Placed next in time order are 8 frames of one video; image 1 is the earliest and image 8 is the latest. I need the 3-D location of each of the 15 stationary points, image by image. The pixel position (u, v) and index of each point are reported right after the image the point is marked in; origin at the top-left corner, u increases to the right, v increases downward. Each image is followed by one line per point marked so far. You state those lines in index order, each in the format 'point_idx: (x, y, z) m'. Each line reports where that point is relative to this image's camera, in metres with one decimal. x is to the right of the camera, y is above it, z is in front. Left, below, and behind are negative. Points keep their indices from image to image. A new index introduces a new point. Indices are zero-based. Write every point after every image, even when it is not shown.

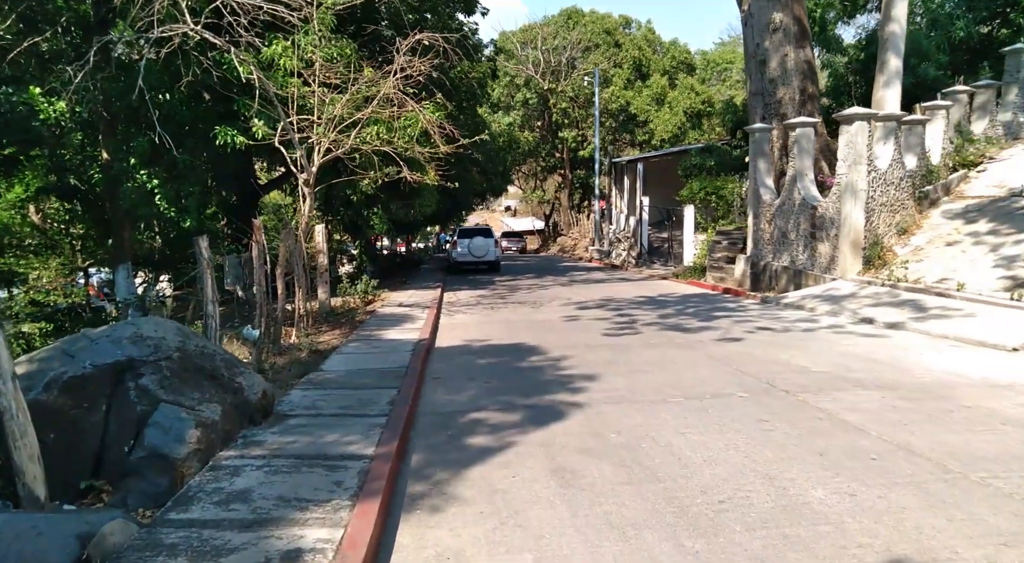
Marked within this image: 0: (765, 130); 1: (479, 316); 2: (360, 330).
0: (+6.0, +3.6, +18.5) m
1: (-0.6, -0.6, +14.9) m
2: (-2.3, -0.7, +12.0) m
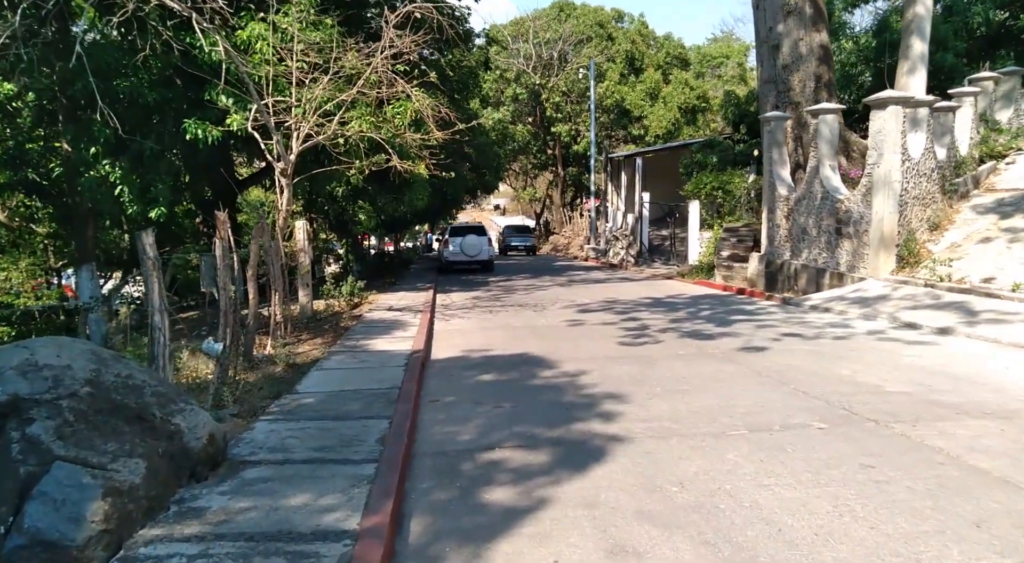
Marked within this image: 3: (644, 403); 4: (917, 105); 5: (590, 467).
0: (+5.9, +3.6, +17.2) m
1: (-0.6, -0.6, +13.6) m
2: (-2.3, -0.8, +10.6) m
3: (+1.1, -1.0, +6.4) m
4: (+7.2, +3.2, +13.9) m
5: (+0.5, -1.1, +4.8) m
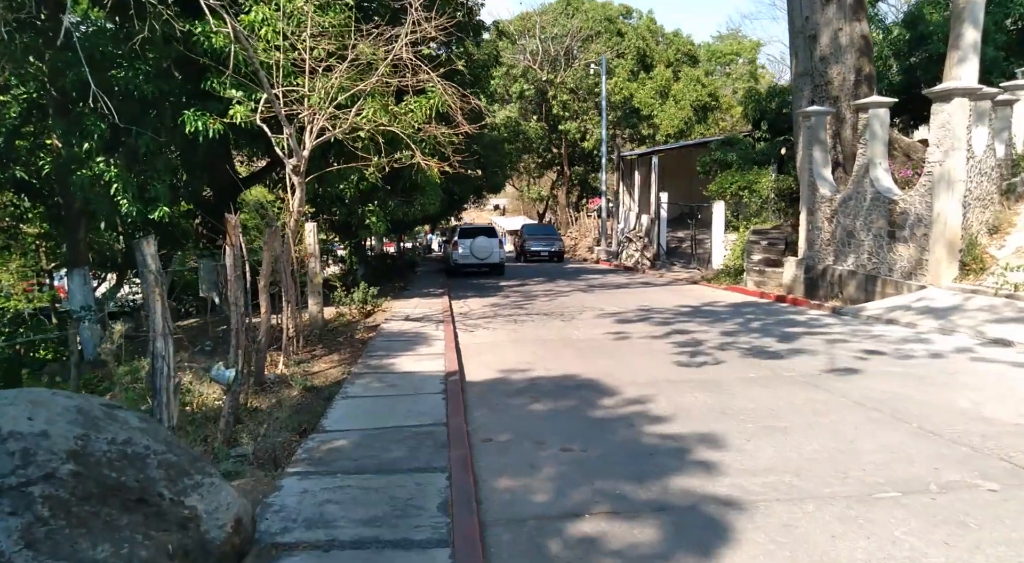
0: (+6.4, +3.5, +16.2) m
1: (-0.1, -0.8, +12.5) m
2: (-1.8, -0.9, +9.5) m
3: (+1.6, -1.1, +5.3) m
4: (+7.7, +3.0, +12.9) m
5: (+1.0, -1.3, +3.7) m
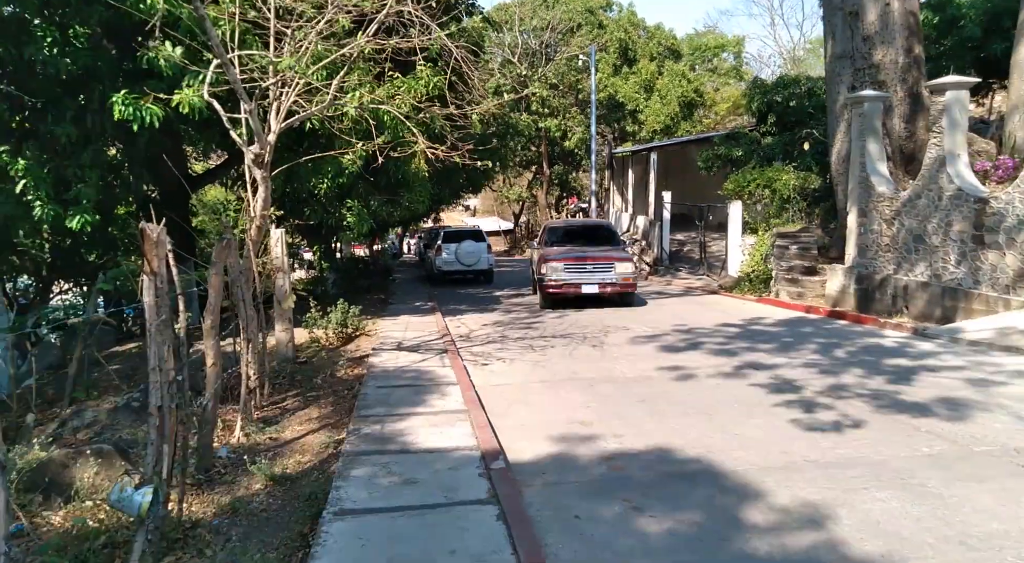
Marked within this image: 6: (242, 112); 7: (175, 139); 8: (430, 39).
0: (+6.5, +3.2, +13.9) m
1: (+0.2, -1.0, +9.9) m
2: (-1.3, -1.1, +6.8) m
3: (+2.2, -1.4, +2.8) m
4: (+8.0, +2.8, +10.6) m
5: (+1.6, -1.5, +1.2) m
6: (-2.8, +1.7, +7.9) m
7: (-5.4, +2.3, +12.4) m
8: (-1.0, +2.8, +9.0) m
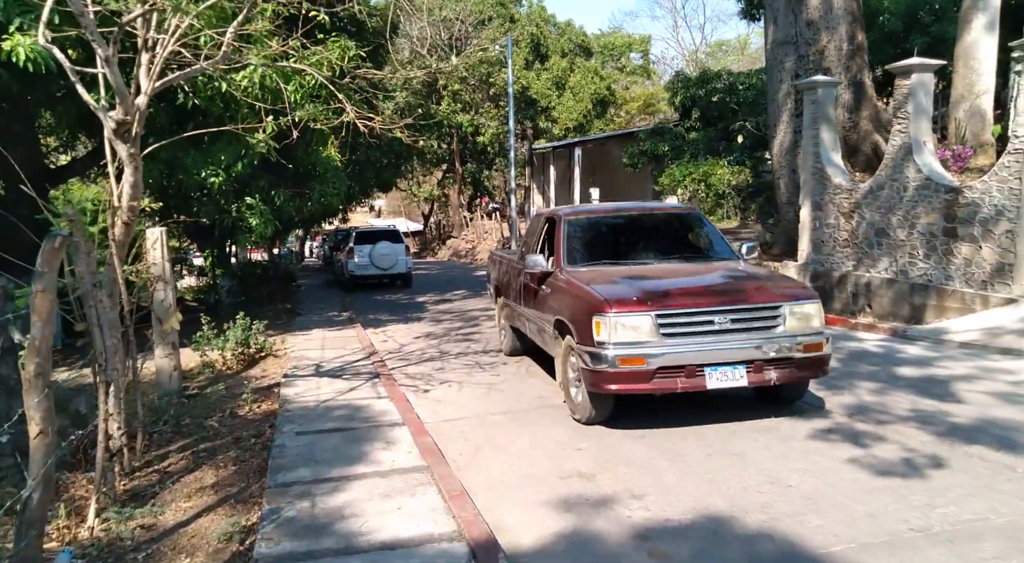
0: (+5.4, +3.3, +12.8) m
1: (-0.3, -1.1, +8.1) m
2: (-1.5, -1.2, +4.9) m
3: (+2.5, -1.4, +1.3) m
4: (+7.2, +2.9, +9.8) m
5: (+2.2, -1.5, -0.4) m
6: (-3.1, +1.6, +5.8) m
7: (-6.3, +2.1, +10.0) m
8: (-1.5, +2.7, +7.1) m
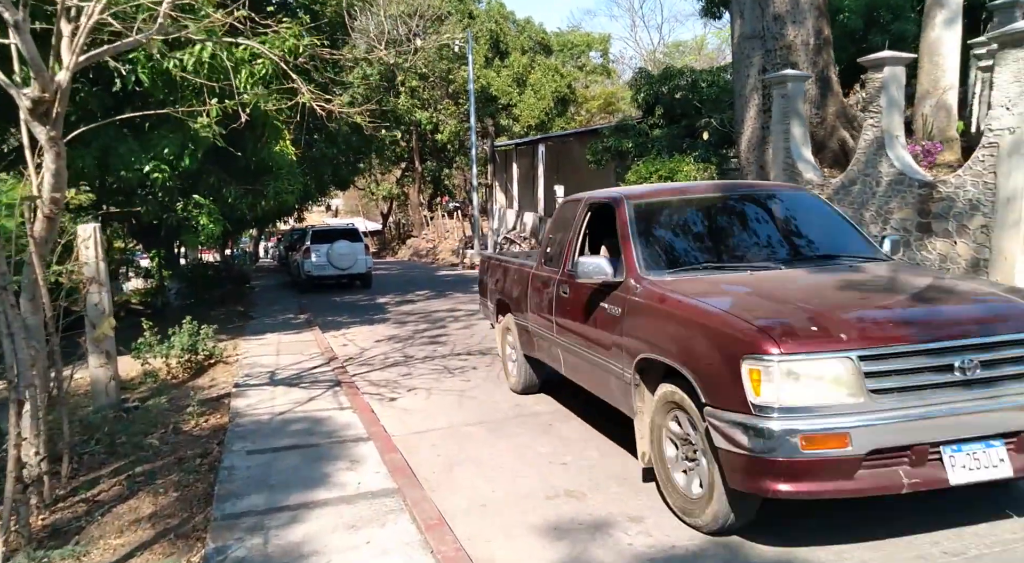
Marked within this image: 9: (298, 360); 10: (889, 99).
0: (+4.8, +3.3, +12.6) m
1: (-0.6, -1.1, +7.6) m
2: (-1.6, -1.2, +4.3) m
3: (+2.6, -1.3, +0.9) m
4: (+6.8, +3.0, +9.6) m
5: (+2.4, -1.5, -0.8) m
6: (-3.2, +1.6, +5.1) m
7: (-6.7, +2.0, +9.1) m
8: (-1.7, +2.7, +6.4) m
9: (-2.5, -0.9, +9.3) m
10: (+5.6, +2.7, +11.5) m
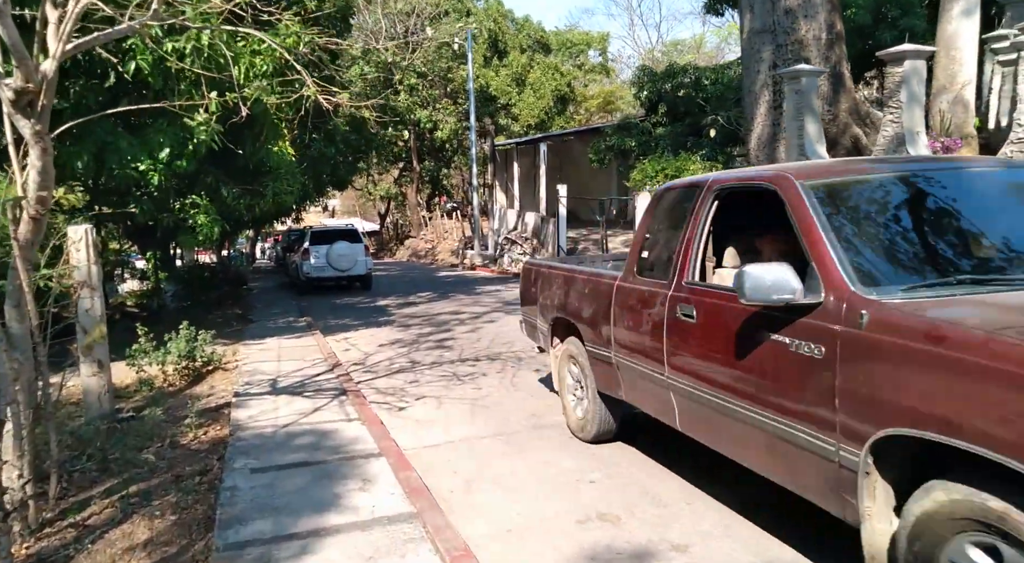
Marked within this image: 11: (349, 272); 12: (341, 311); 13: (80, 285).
0: (+4.9, +3.3, +12.2) m
1: (-0.5, -1.1, +7.2) m
2: (-1.4, -1.2, +3.9) m
3: (+2.7, -1.4, +0.6) m
4: (+6.9, +2.9, +9.3) m
5: (+2.5, -1.5, -1.1) m
6: (-3.1, +1.6, +4.7) m
7: (-6.5, +2.0, +8.7) m
8: (-1.6, +2.7, +6.1) m
9: (-2.4, -1.0, +8.9) m
10: (+5.7, +2.7, +11.2) m
11: (-4.2, +0.2, +20.0) m
12: (-3.3, -0.6, +15.1) m
13: (-3.4, 0.0, +6.2) m
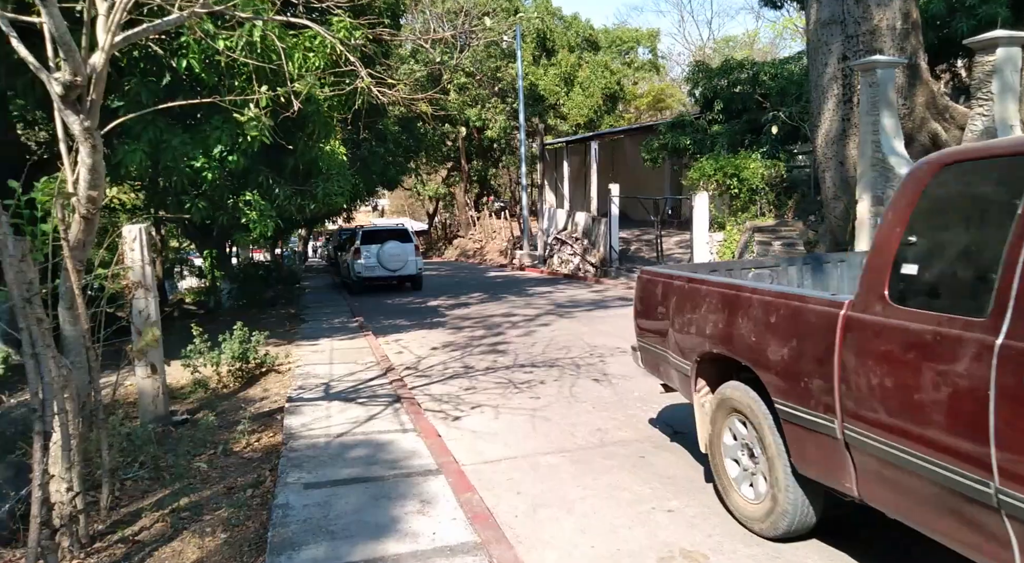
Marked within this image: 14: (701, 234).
0: (+5.7, +3.2, +11.6) m
1: (+0.1, -1.1, +6.9) m
2: (-1.1, -1.3, +3.6) m
3: (+2.9, -1.4, +0.1) m
4: (+7.6, +2.9, +8.5) m
5: (+2.6, -1.5, -1.6) m
6: (-2.7, +1.6, +4.5) m
7: (-5.9, +2.0, +8.7) m
8: (-1.1, +2.6, +5.8) m
9: (-1.8, -1.0, +8.7) m
10: (+6.5, +2.6, +10.5) m
11: (-2.9, +0.2, +19.9) m
12: (-2.3, -0.6, +14.9) m
13: (-2.9, 0.0, +6.0) m
14: (+4.3, +1.2, +18.1) m
